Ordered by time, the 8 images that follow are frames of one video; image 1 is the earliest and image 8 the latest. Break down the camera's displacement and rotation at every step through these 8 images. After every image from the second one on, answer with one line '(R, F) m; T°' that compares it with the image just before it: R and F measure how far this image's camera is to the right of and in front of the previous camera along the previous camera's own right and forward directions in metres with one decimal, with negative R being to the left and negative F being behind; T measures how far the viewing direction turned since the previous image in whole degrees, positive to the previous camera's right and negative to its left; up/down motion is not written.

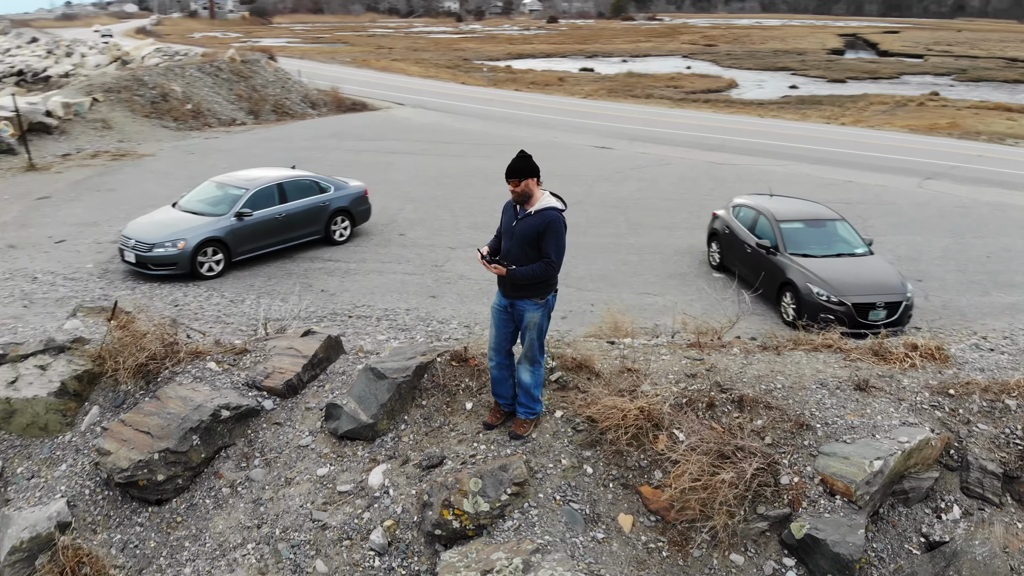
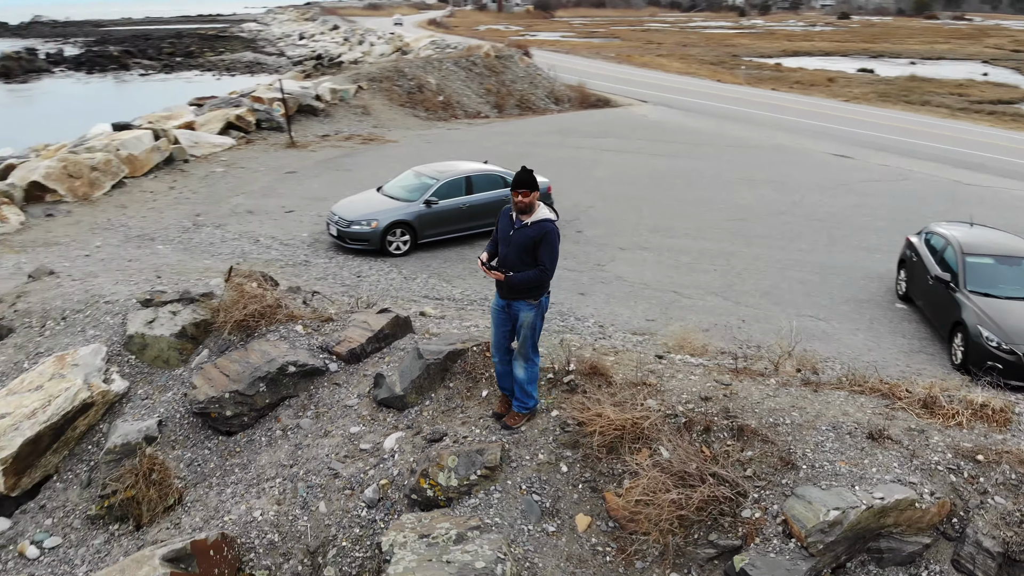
(+1.2, -0.1) m; -18°
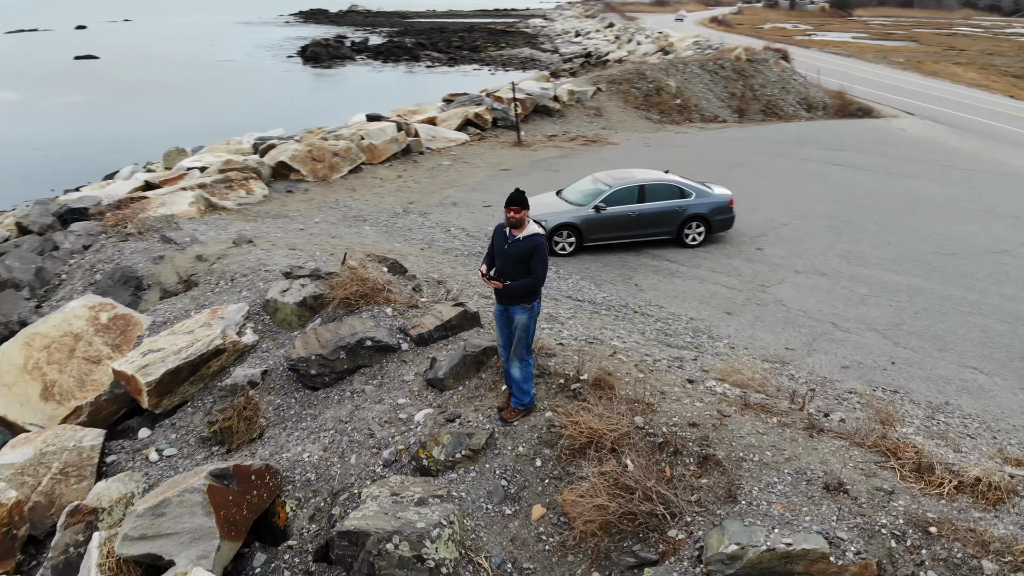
(+1.4, -0.3) m; -18°
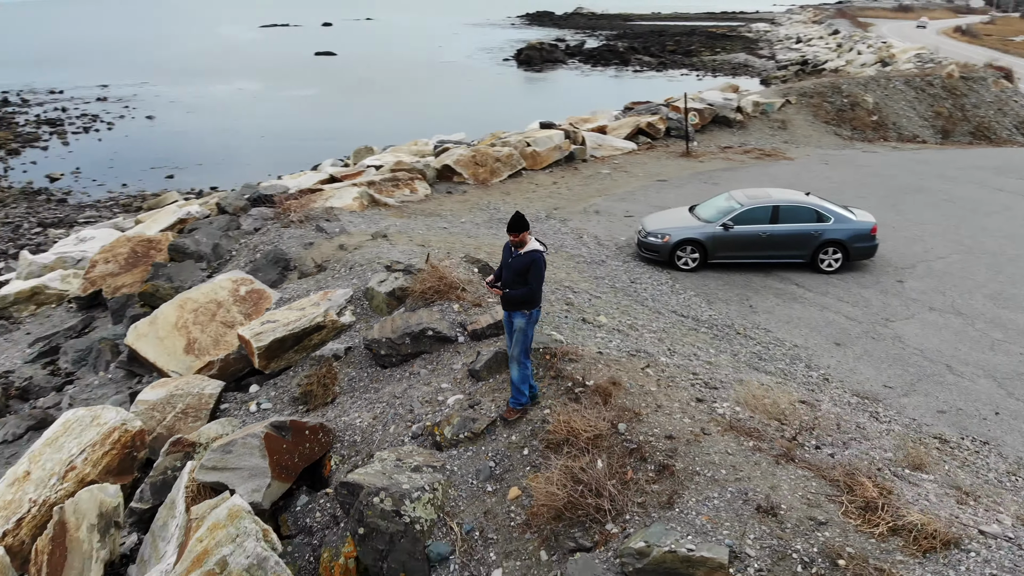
(+1.2, -0.5) m; -14°
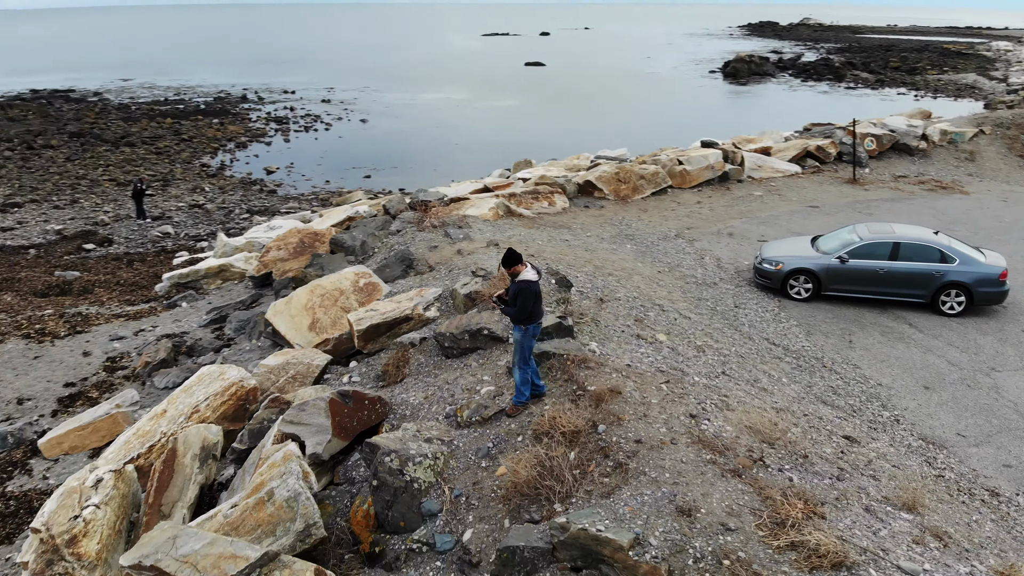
(+1.4, -0.8) m; -14°
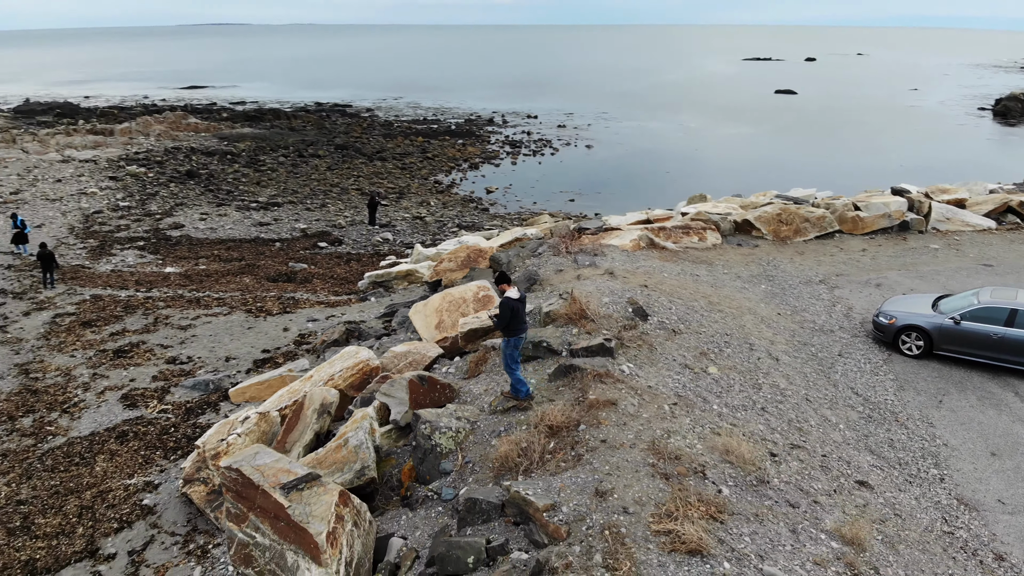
(+2.0, -1.4) m; -17°
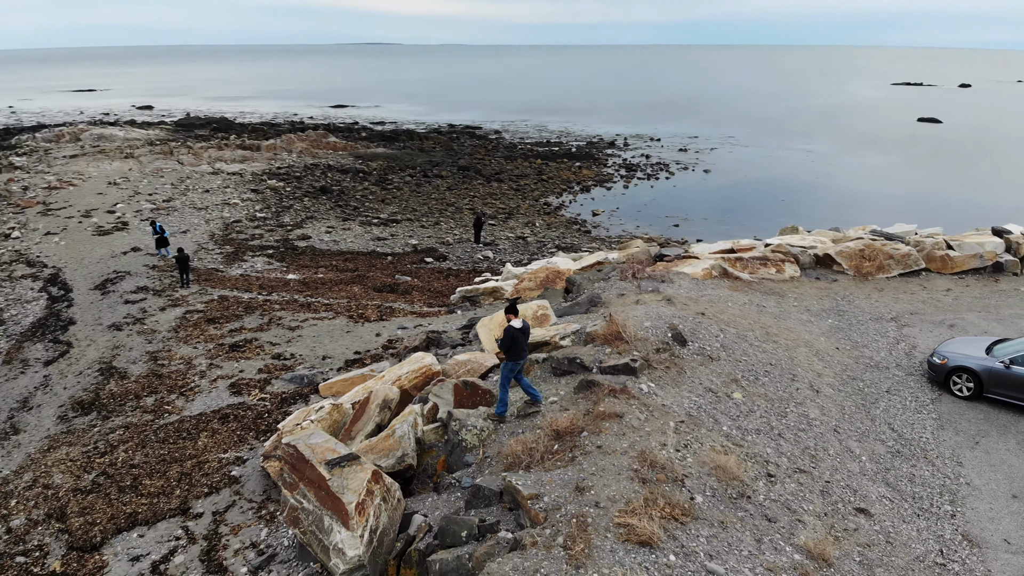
(+1.1, -1.0) m; -9°
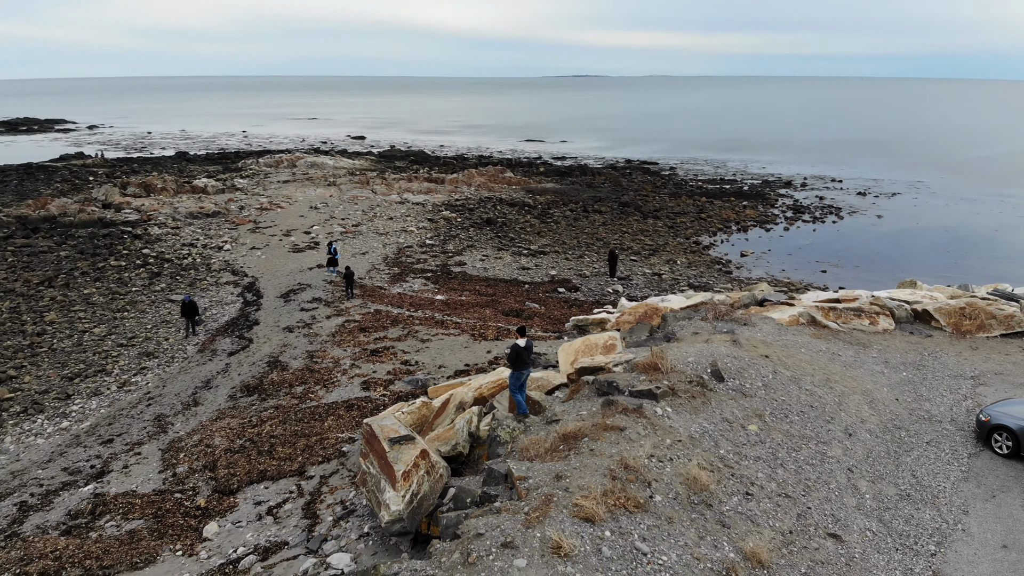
(+2.1, -2.0) m; -13°
